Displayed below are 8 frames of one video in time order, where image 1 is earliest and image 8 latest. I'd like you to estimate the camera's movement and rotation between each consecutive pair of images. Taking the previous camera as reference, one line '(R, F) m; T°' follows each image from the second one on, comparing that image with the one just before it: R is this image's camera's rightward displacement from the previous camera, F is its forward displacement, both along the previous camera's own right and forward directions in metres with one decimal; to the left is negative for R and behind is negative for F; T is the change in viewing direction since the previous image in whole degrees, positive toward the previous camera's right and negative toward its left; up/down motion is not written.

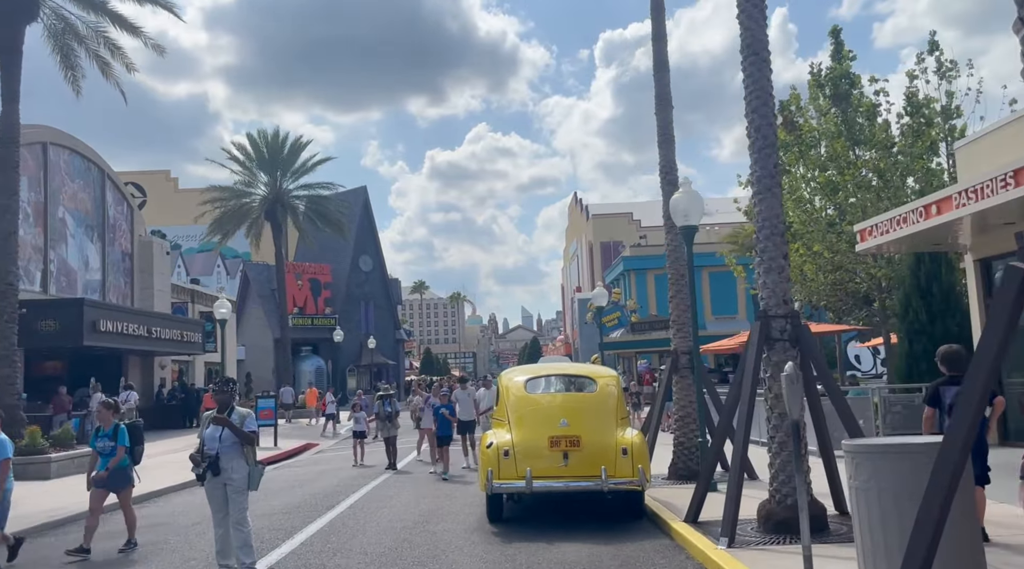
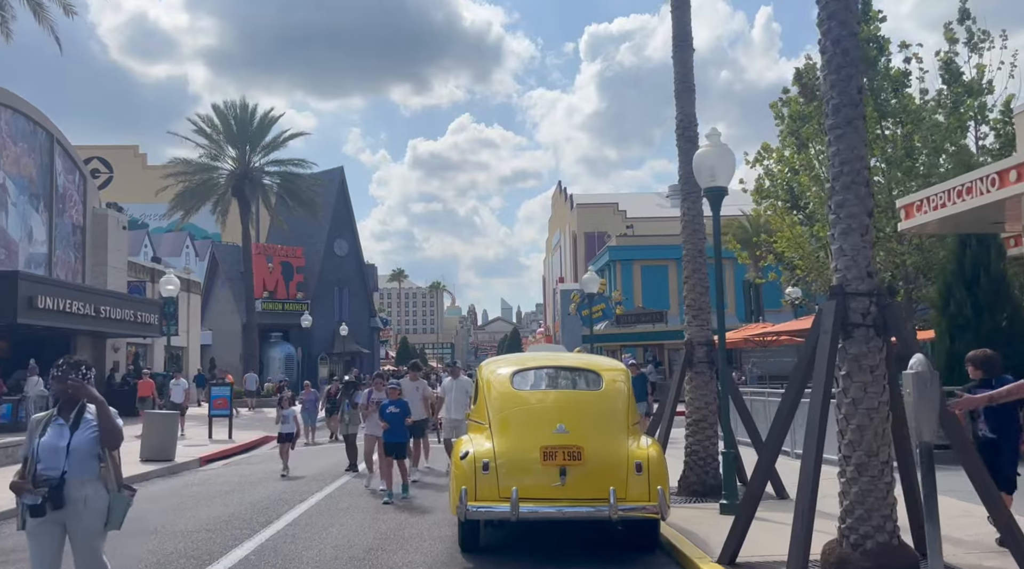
(-0.1, +2.4) m; +1°
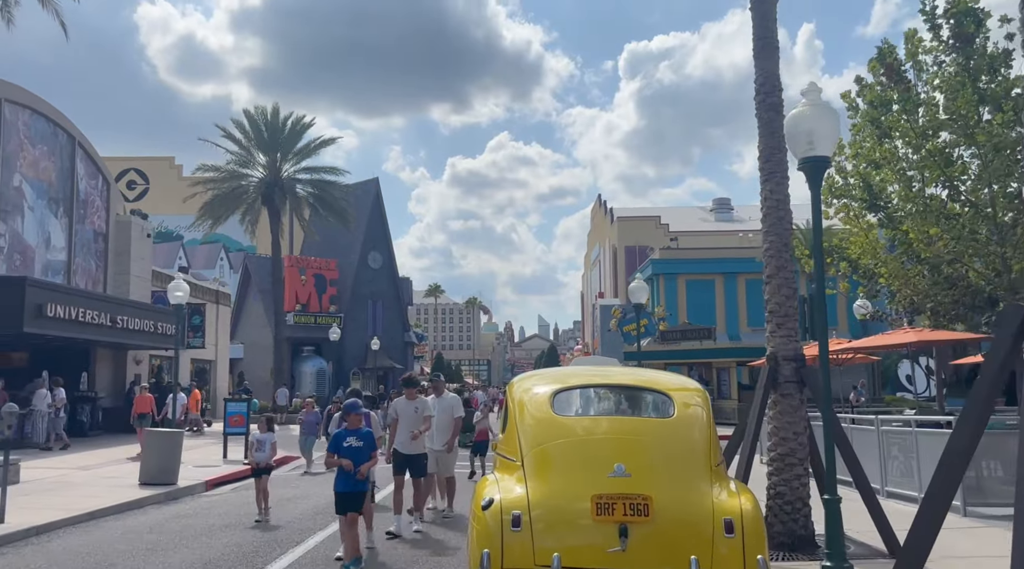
(0.0, +2.1) m; -2°
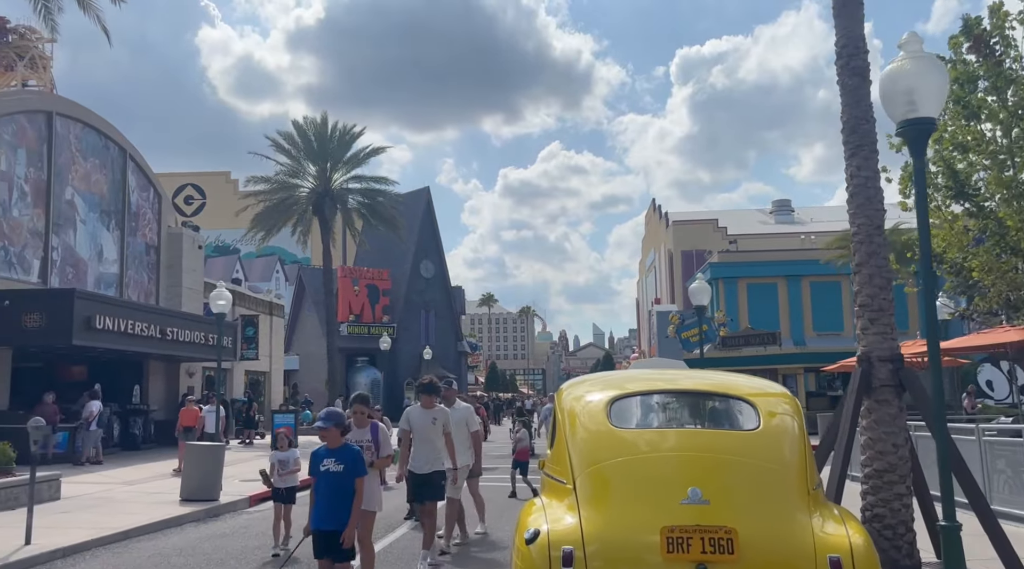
(0.0, +1.0) m; -3°
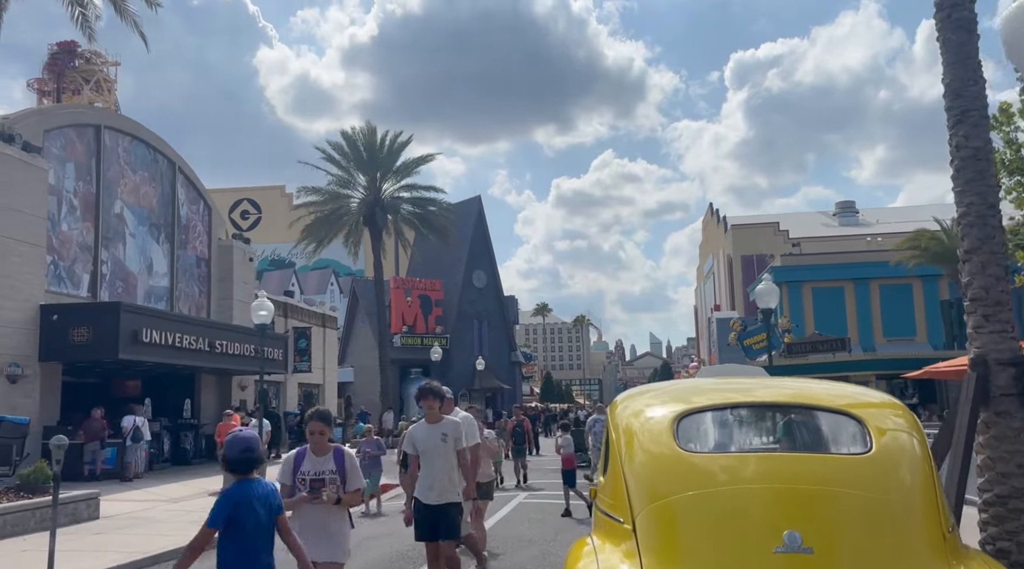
(+0.1, +1.0) m; -4°
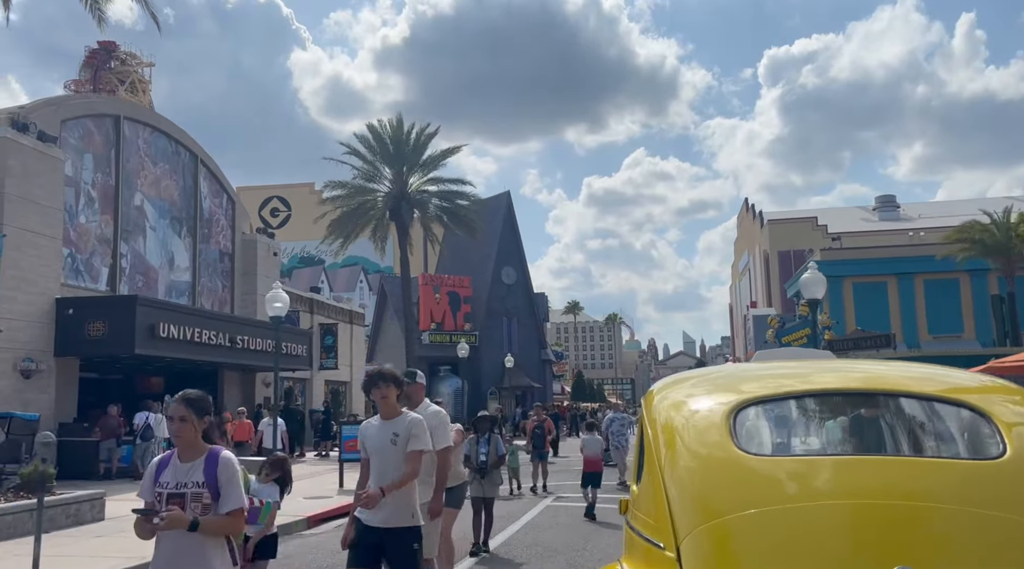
(+0.1, +1.0) m; -2°
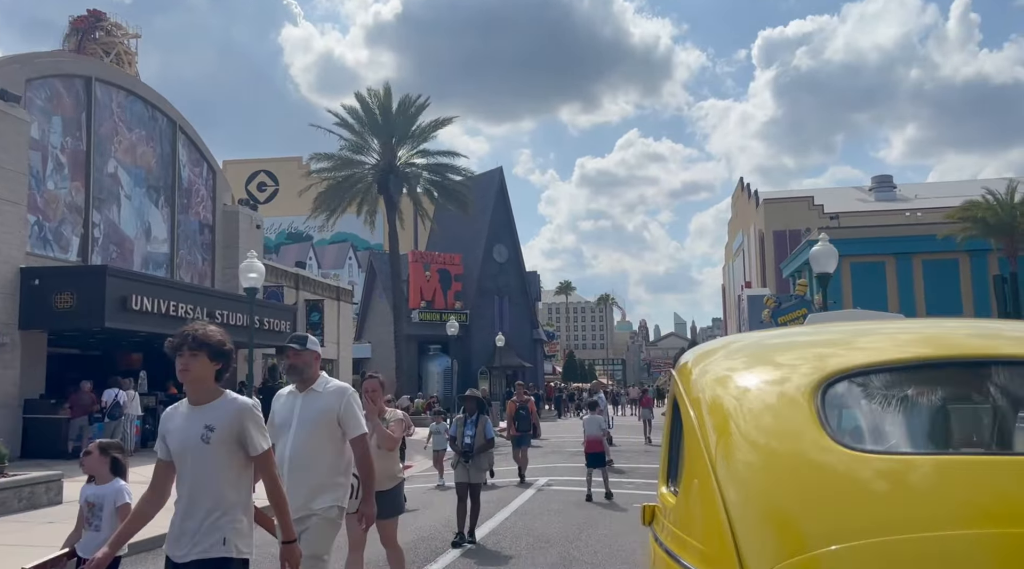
(0.0, +1.1) m; +1°
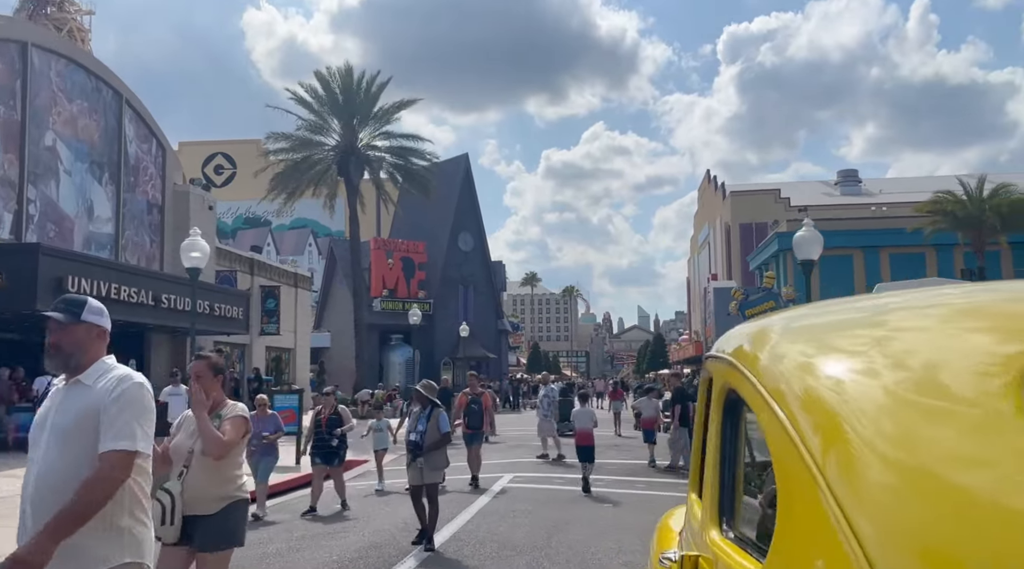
(0.0, +1.2) m; +2°
